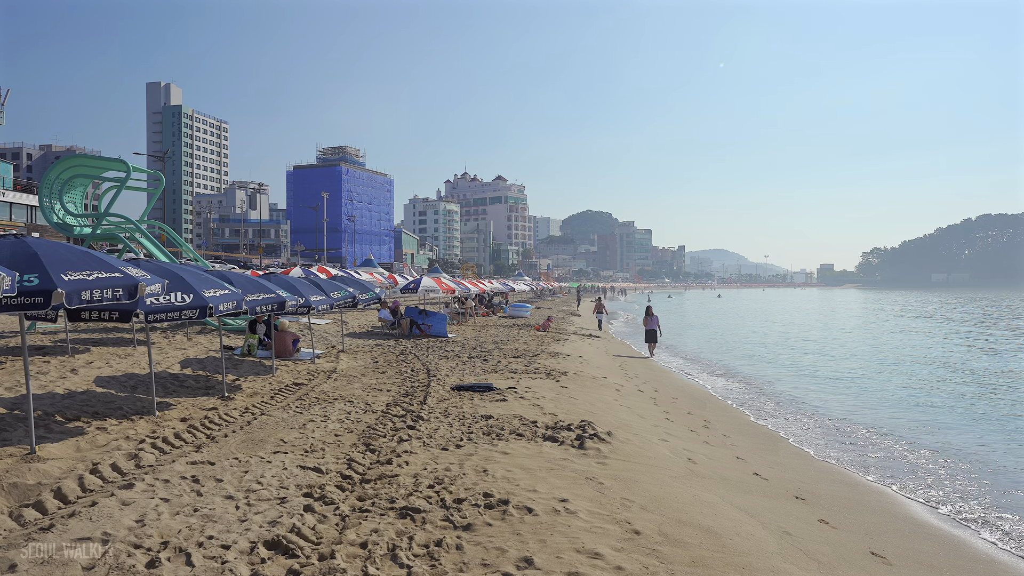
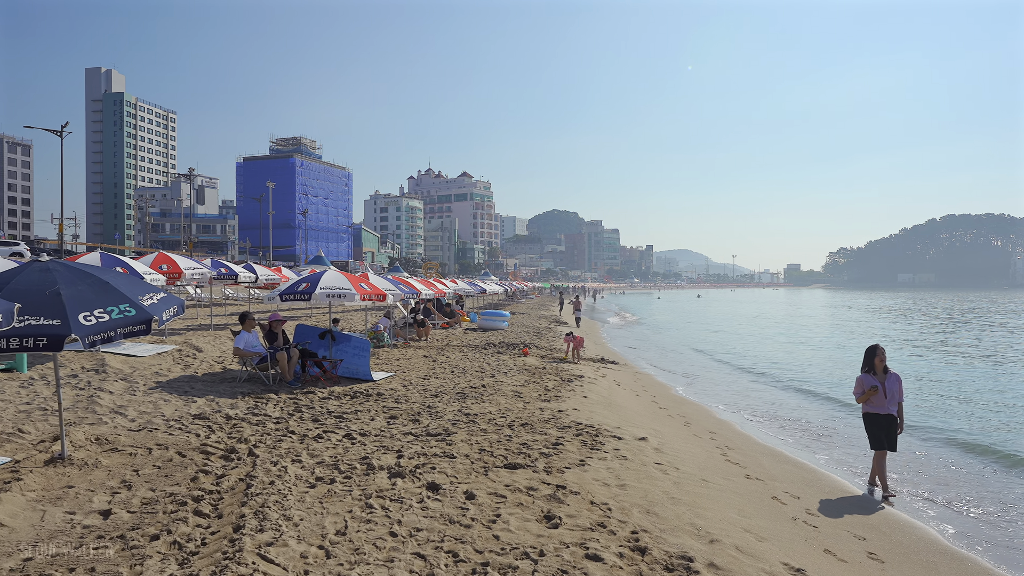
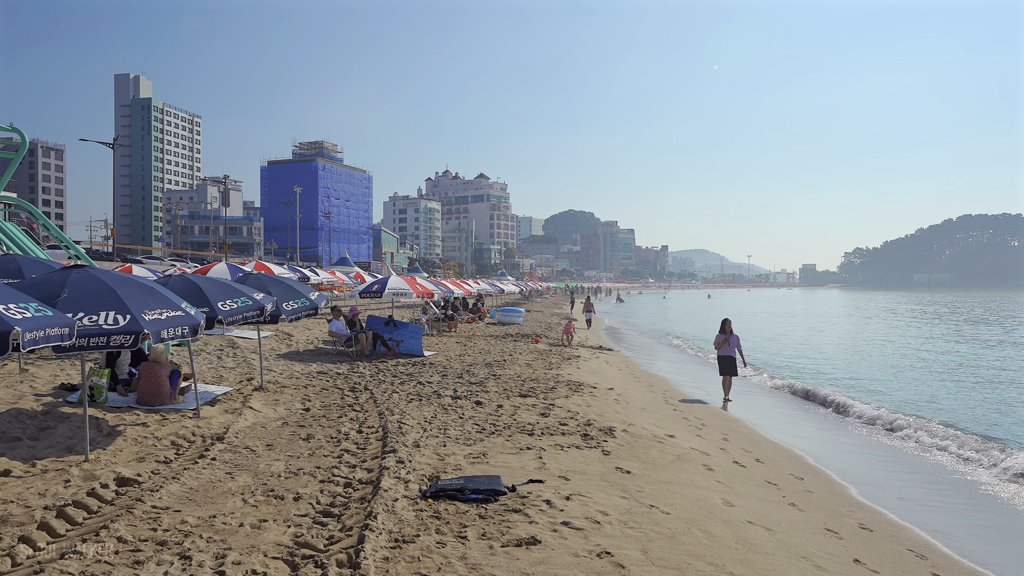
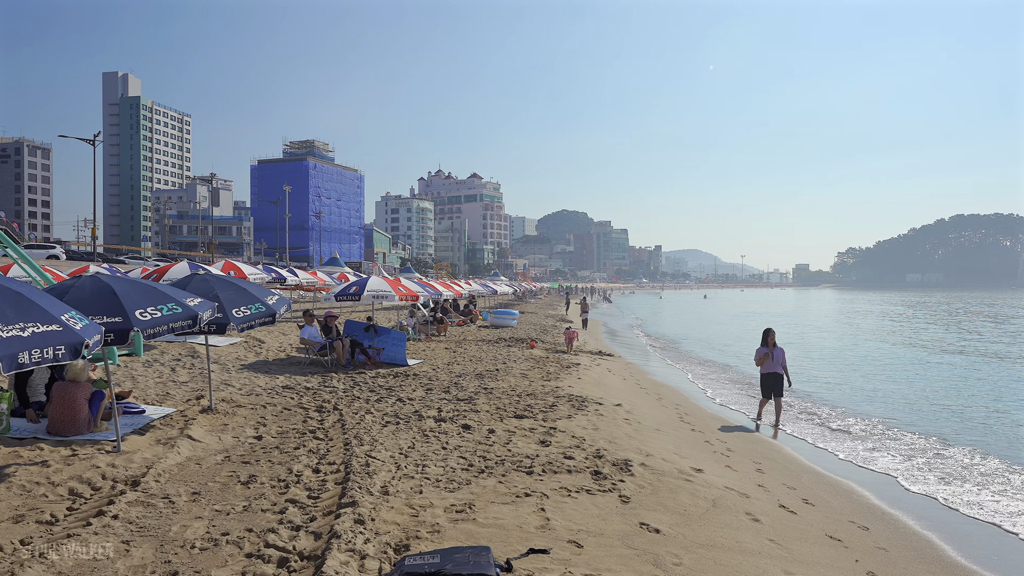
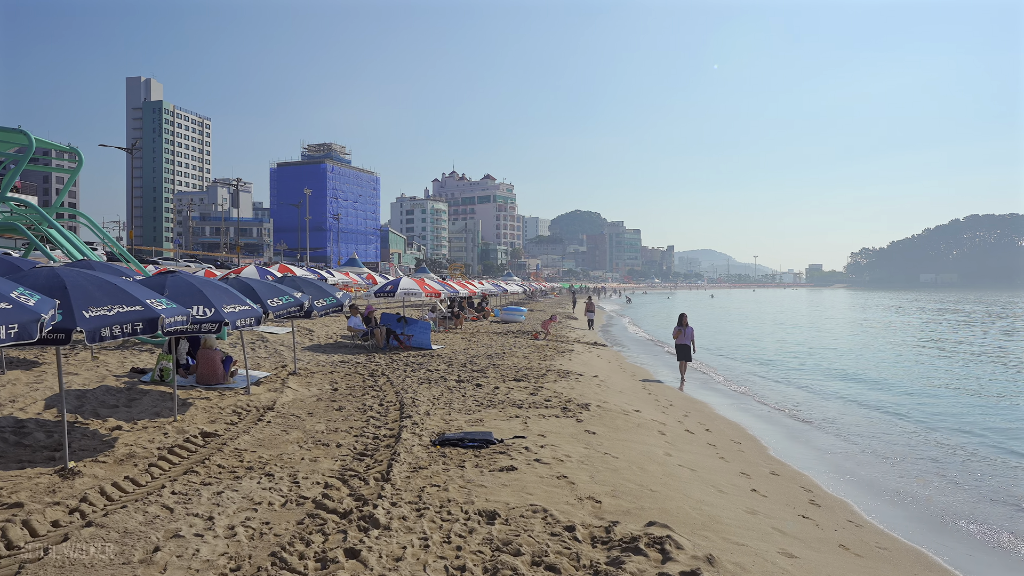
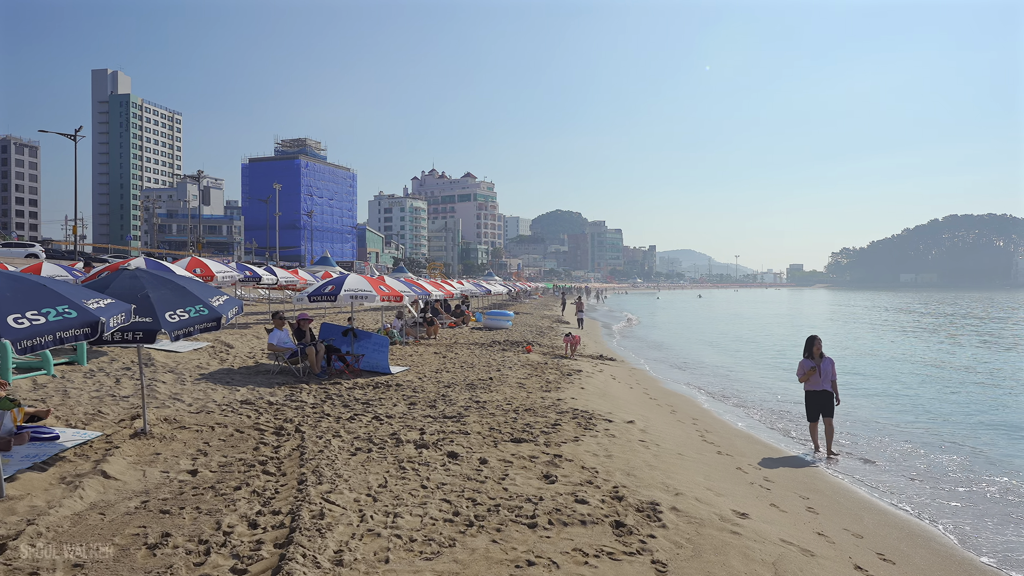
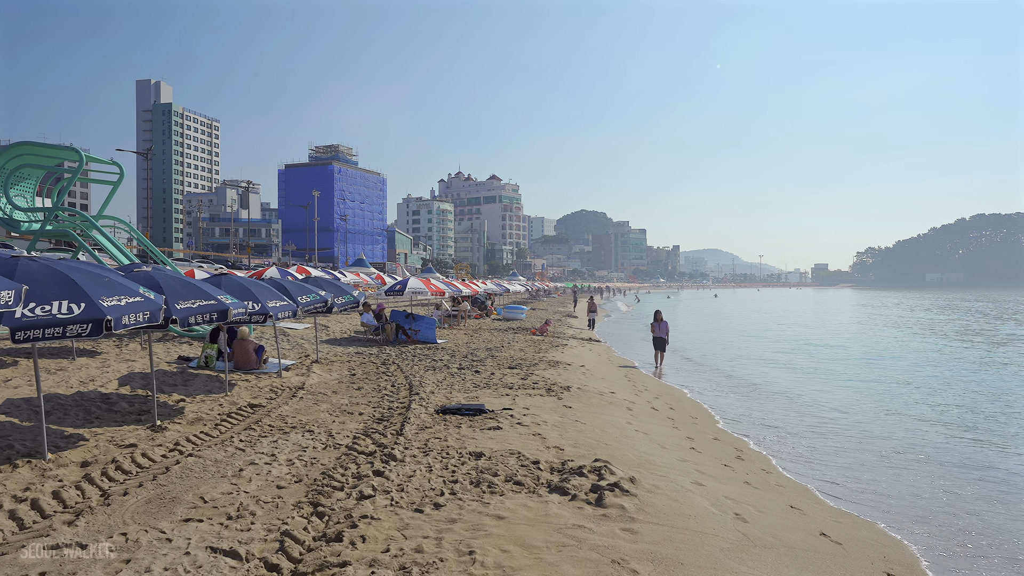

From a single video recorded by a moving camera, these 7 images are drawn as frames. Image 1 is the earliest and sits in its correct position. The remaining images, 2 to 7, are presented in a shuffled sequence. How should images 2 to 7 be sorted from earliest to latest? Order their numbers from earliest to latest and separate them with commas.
7, 5, 3, 4, 6, 2
